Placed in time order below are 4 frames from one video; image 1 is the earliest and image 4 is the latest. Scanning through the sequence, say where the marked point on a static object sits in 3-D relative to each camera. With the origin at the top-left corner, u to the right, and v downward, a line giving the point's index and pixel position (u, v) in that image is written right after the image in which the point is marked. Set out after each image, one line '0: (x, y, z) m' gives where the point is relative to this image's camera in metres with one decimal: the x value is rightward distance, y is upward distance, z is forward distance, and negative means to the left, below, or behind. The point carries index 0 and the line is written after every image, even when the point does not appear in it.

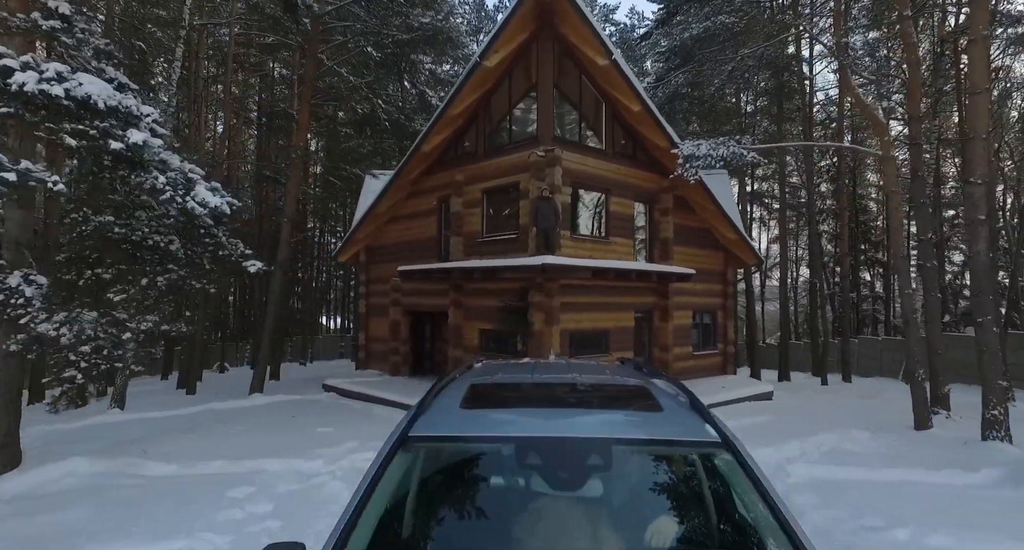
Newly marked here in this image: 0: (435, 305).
0: (-1.9, -0.7, +13.6) m
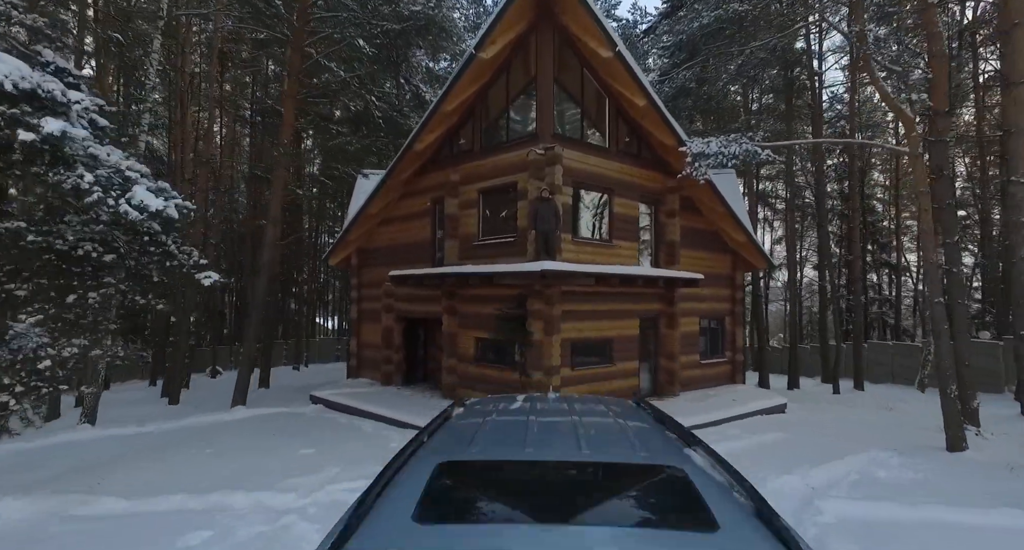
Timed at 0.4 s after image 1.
0: (-1.9, -0.8, +12.9) m
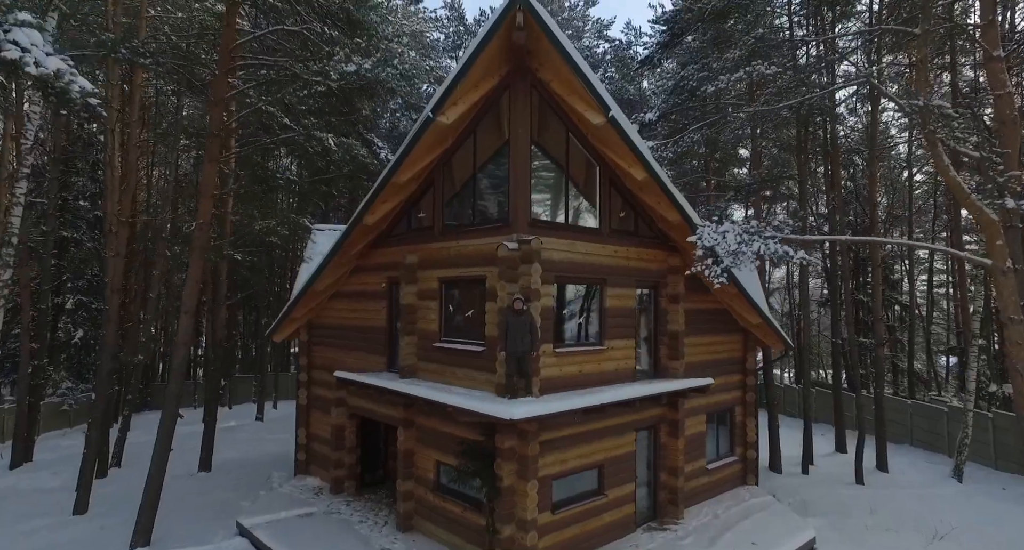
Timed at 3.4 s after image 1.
0: (-2.5, -2.7, +10.7) m
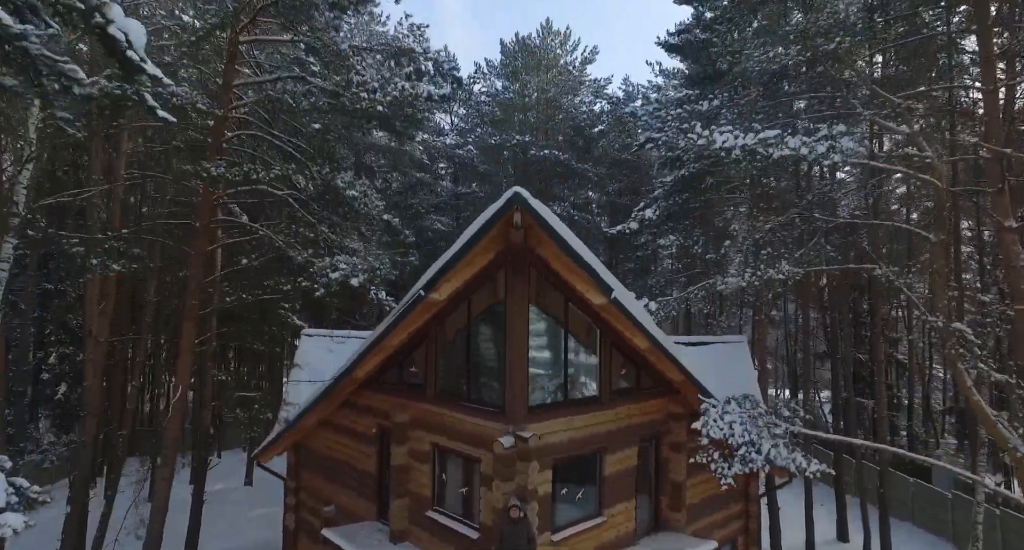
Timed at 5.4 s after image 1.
0: (-2.6, -5.4, +10.2) m
